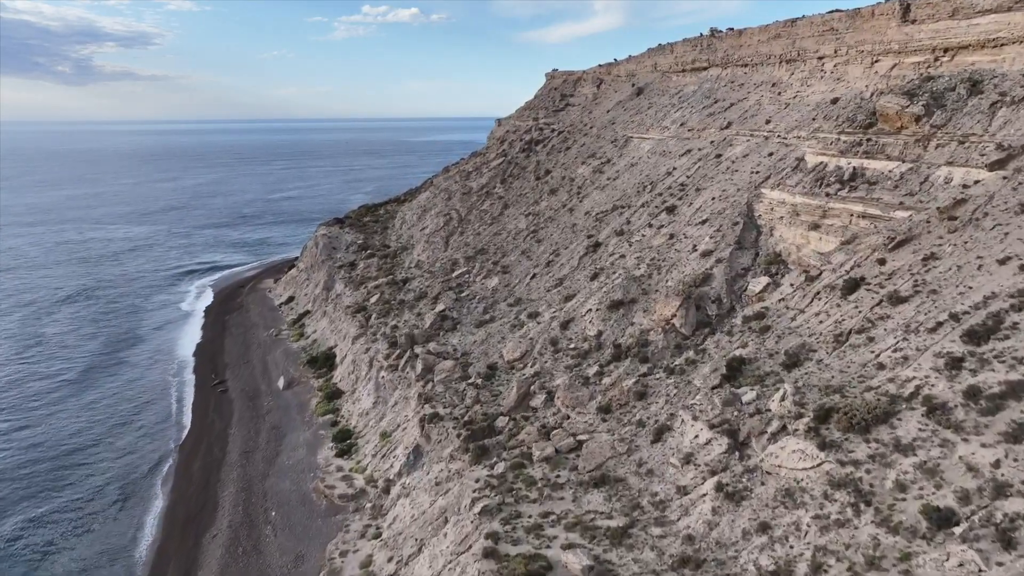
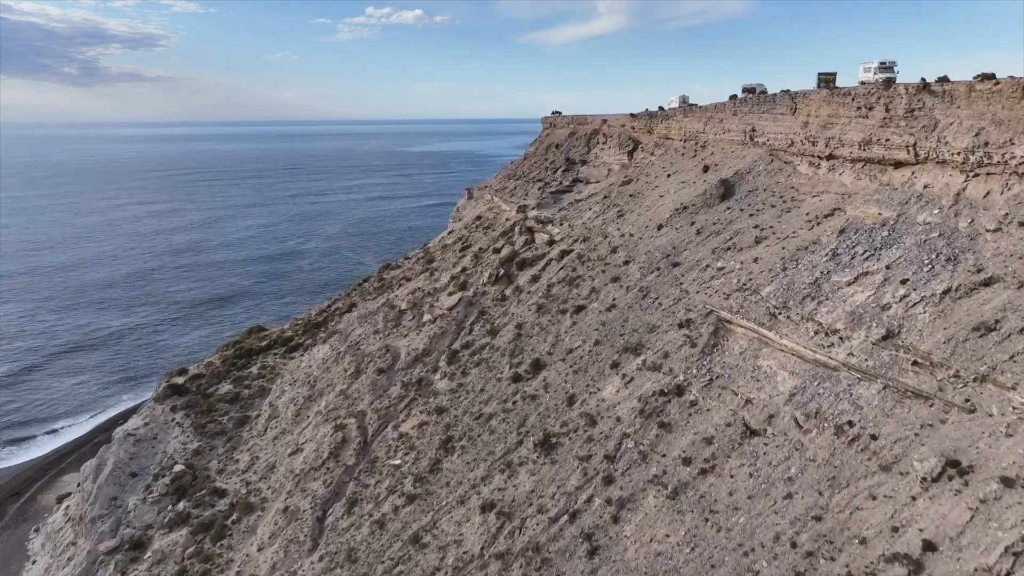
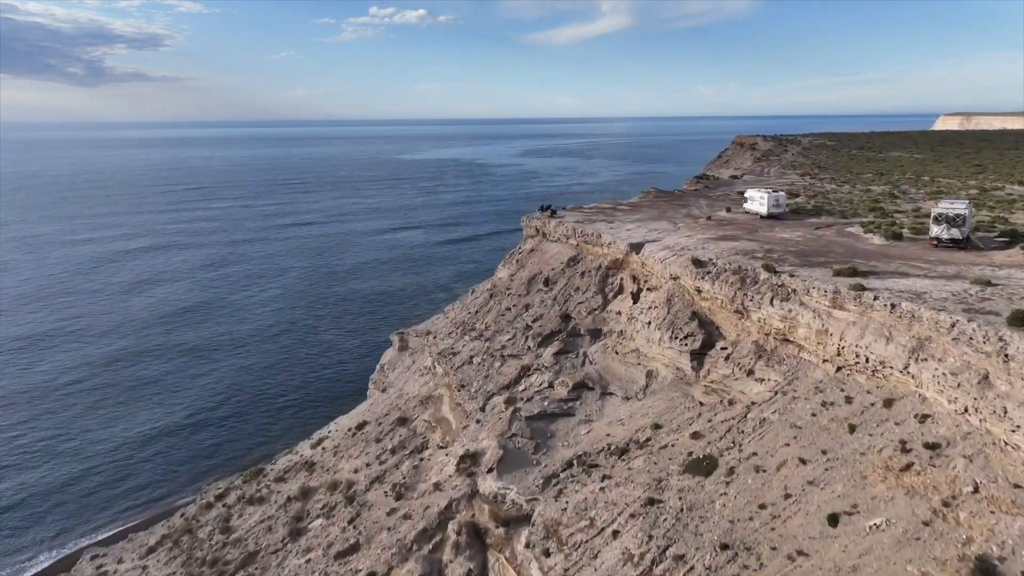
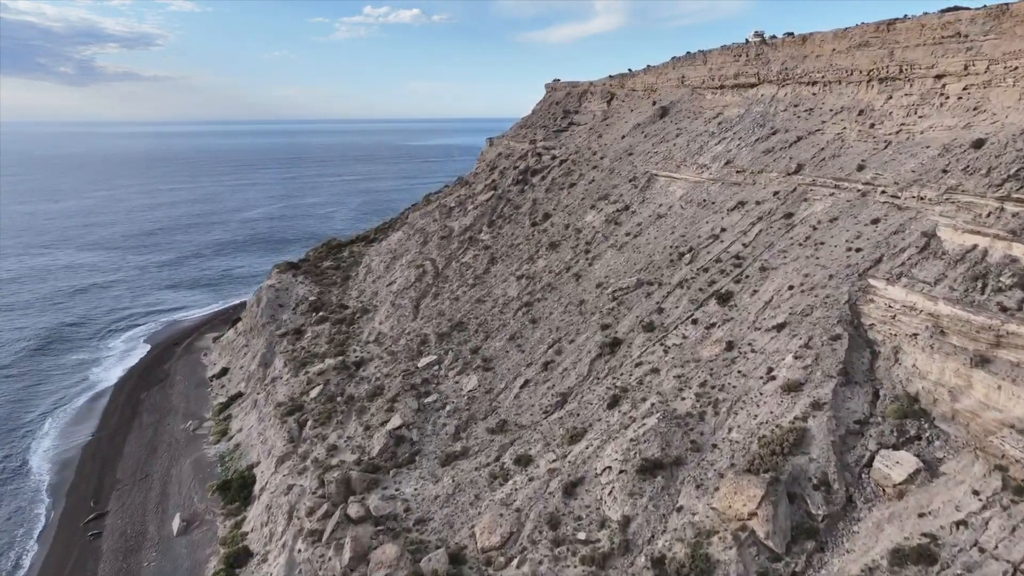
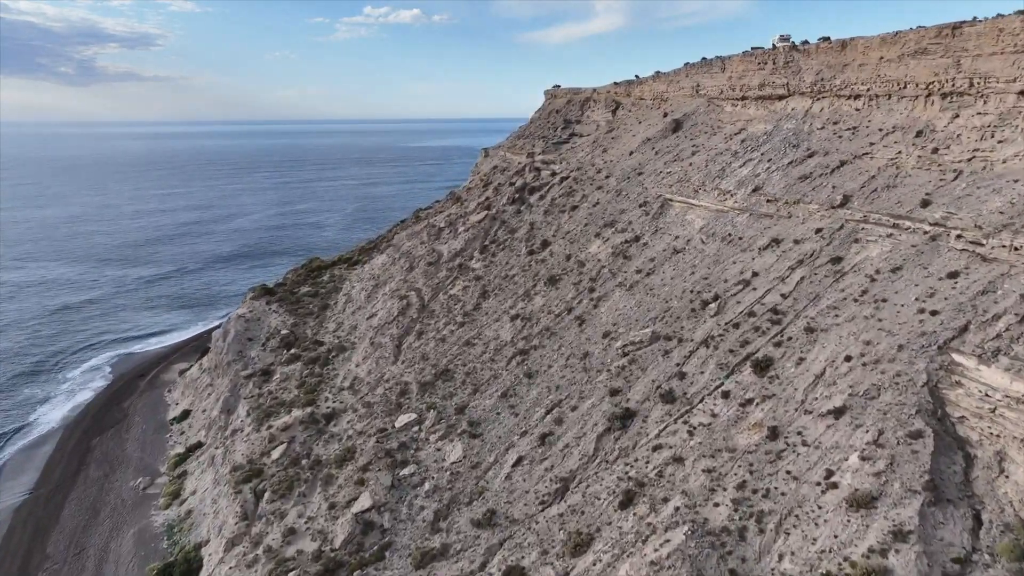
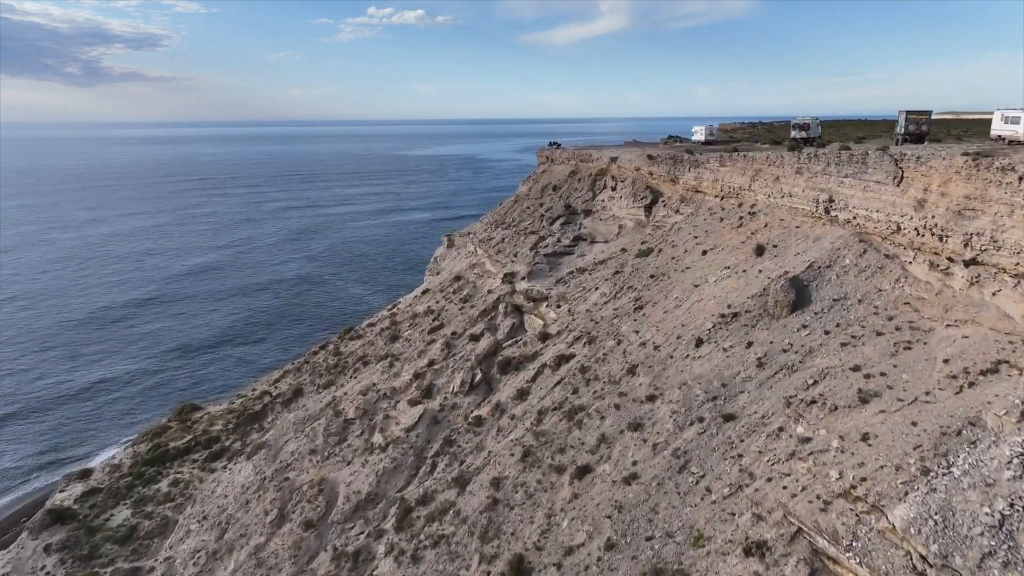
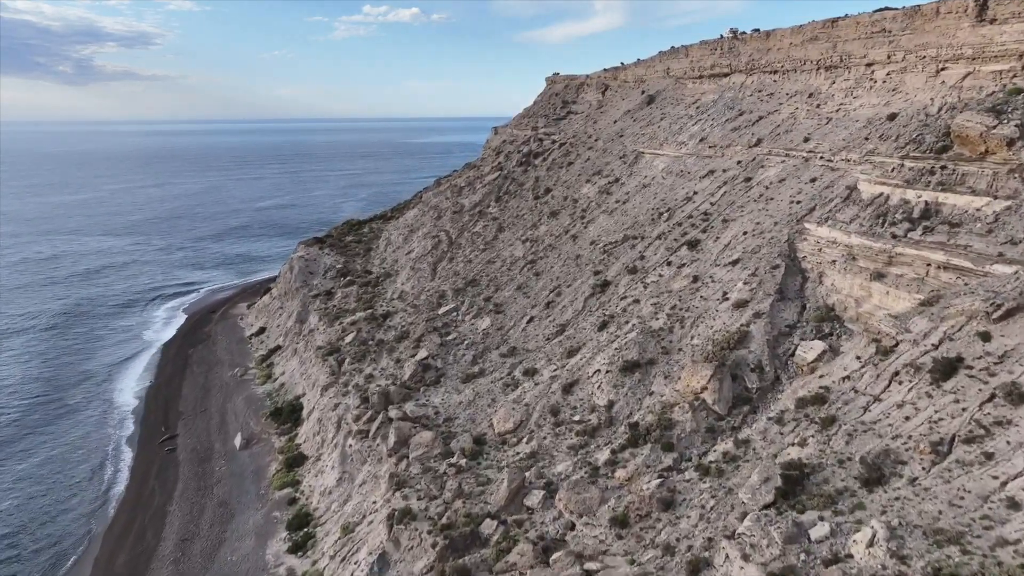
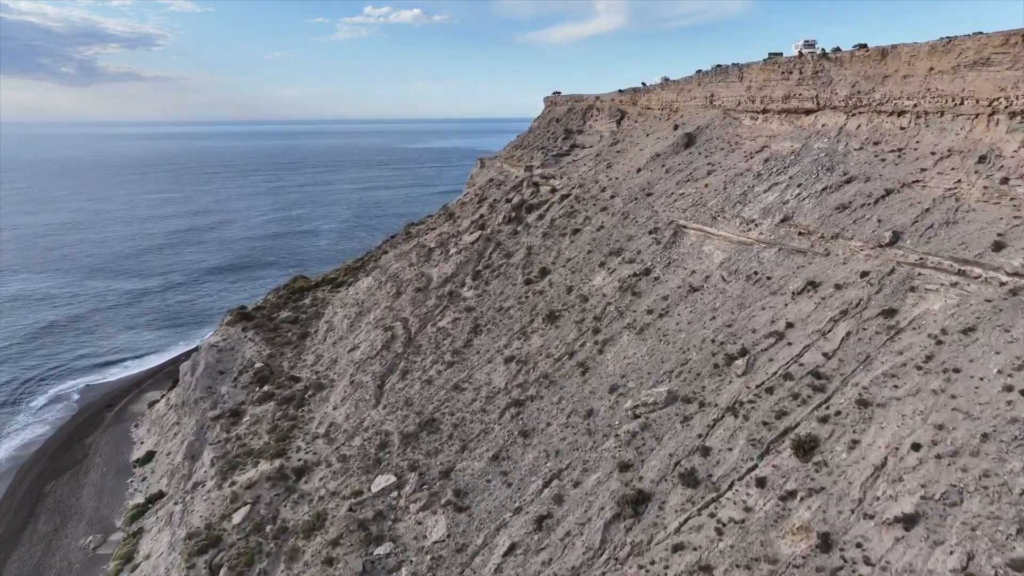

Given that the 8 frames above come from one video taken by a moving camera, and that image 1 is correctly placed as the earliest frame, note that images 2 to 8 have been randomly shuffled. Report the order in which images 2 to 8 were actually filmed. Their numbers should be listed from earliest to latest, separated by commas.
7, 4, 5, 8, 2, 6, 3
